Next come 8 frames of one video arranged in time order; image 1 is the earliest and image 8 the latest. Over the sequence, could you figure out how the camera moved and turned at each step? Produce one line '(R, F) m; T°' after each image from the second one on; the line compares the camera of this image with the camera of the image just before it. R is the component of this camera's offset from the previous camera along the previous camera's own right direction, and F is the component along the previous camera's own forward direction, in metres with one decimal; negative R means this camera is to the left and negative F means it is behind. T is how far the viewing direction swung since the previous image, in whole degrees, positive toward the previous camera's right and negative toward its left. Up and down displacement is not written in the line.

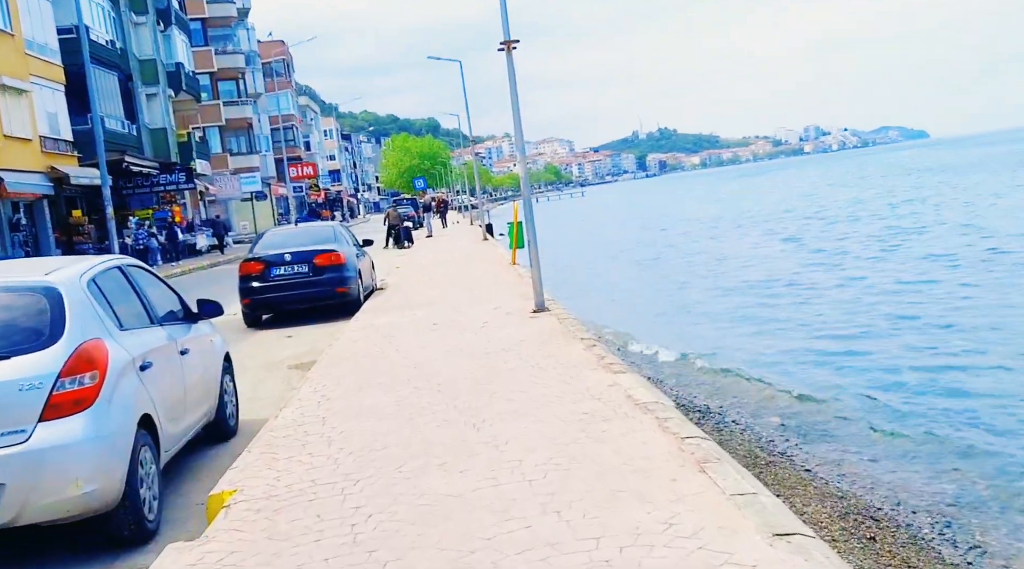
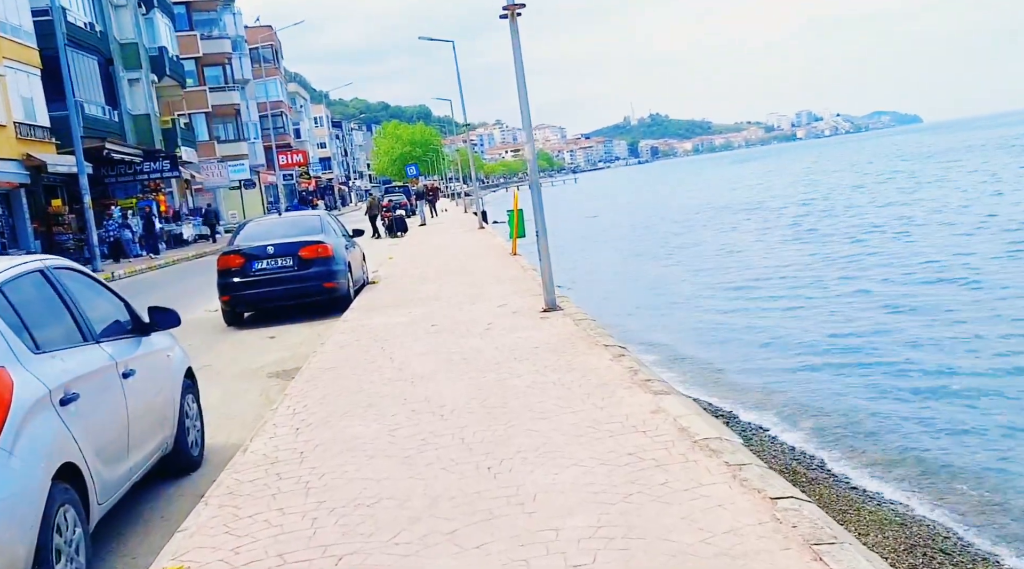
(-0.2, +1.2) m; 0°
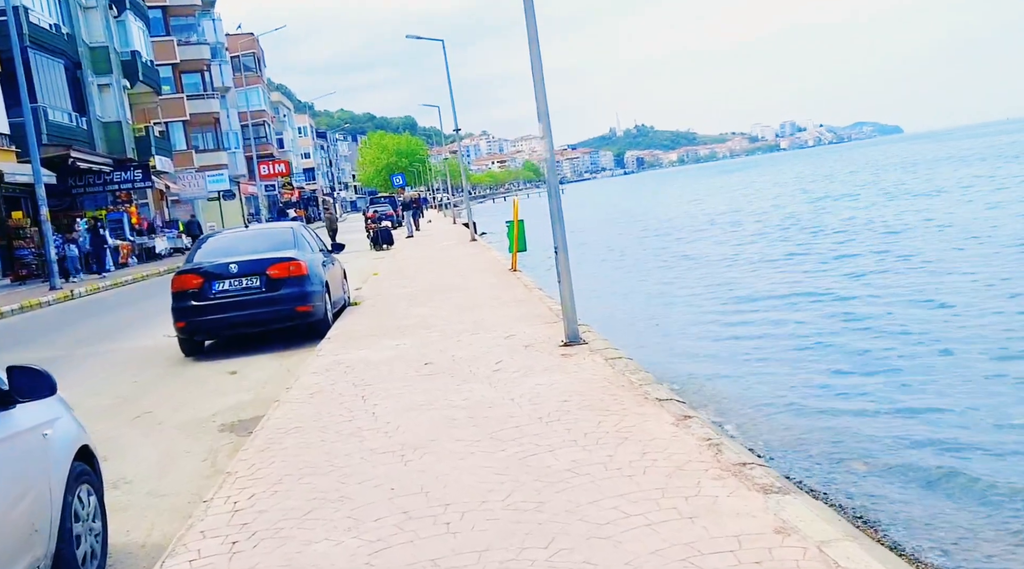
(-0.2, +1.8) m; +1°
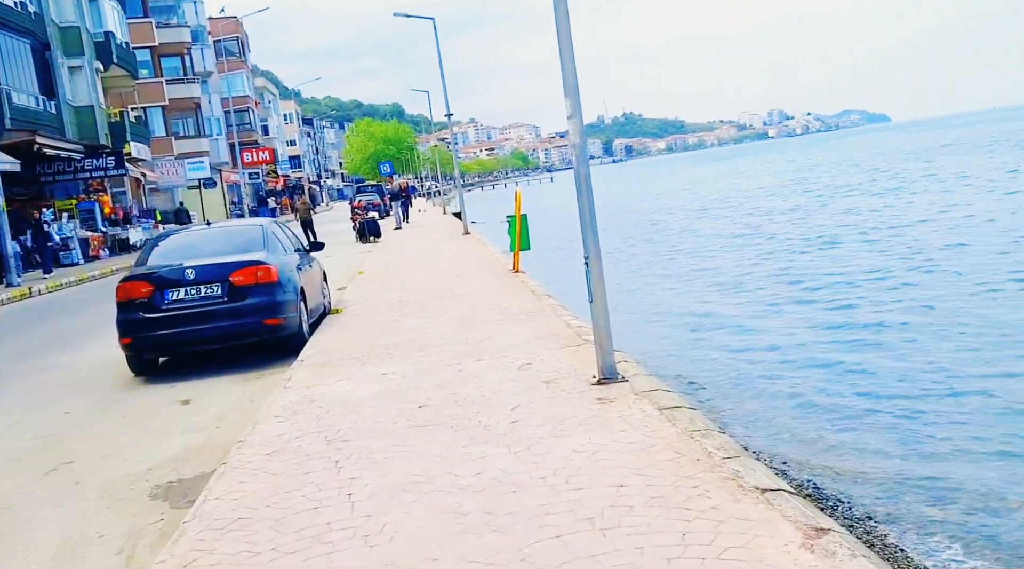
(-0.2, +1.8) m; +1°
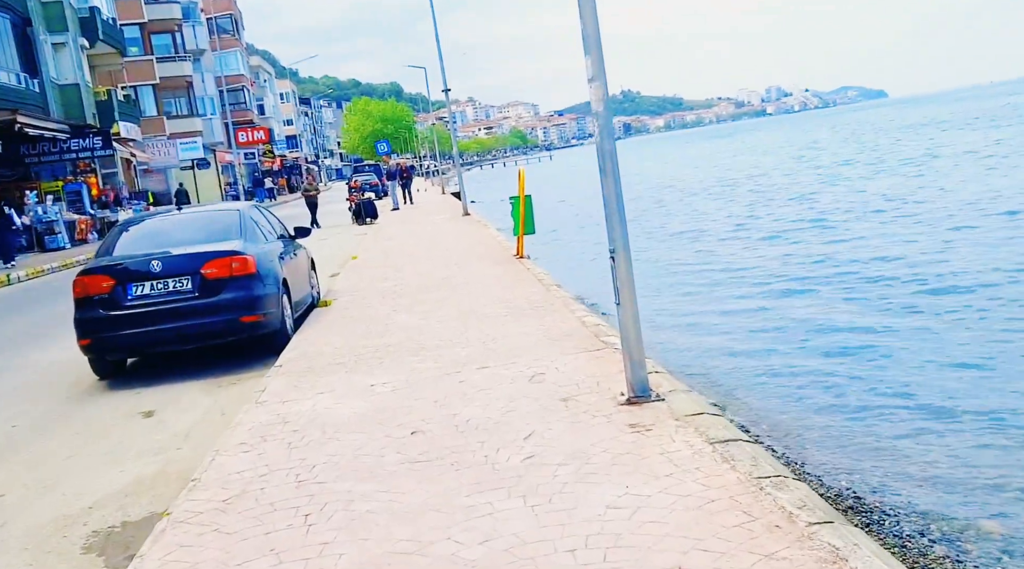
(-0.1, +1.1) m; 0°
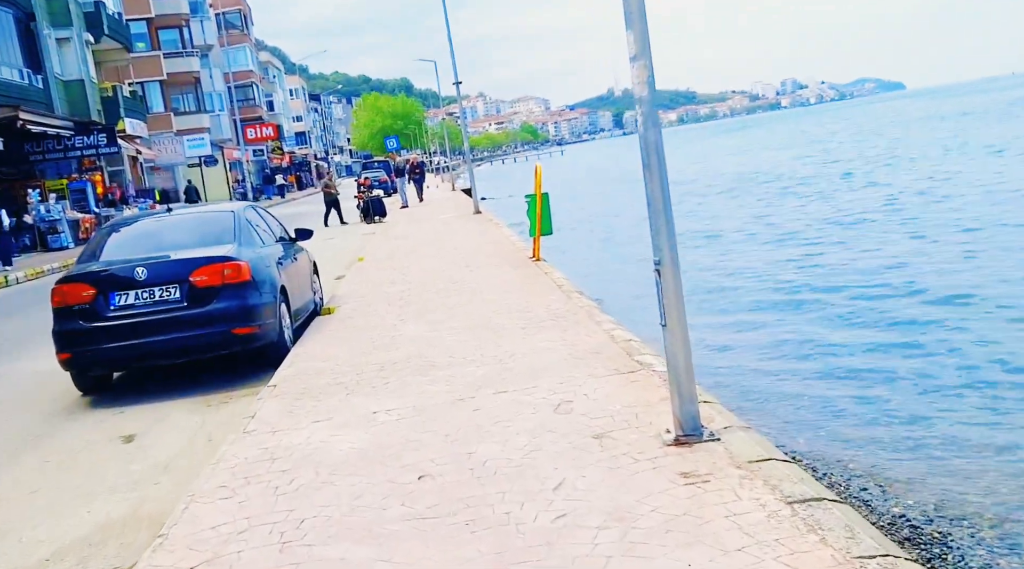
(-0.1, +0.8) m; -1°
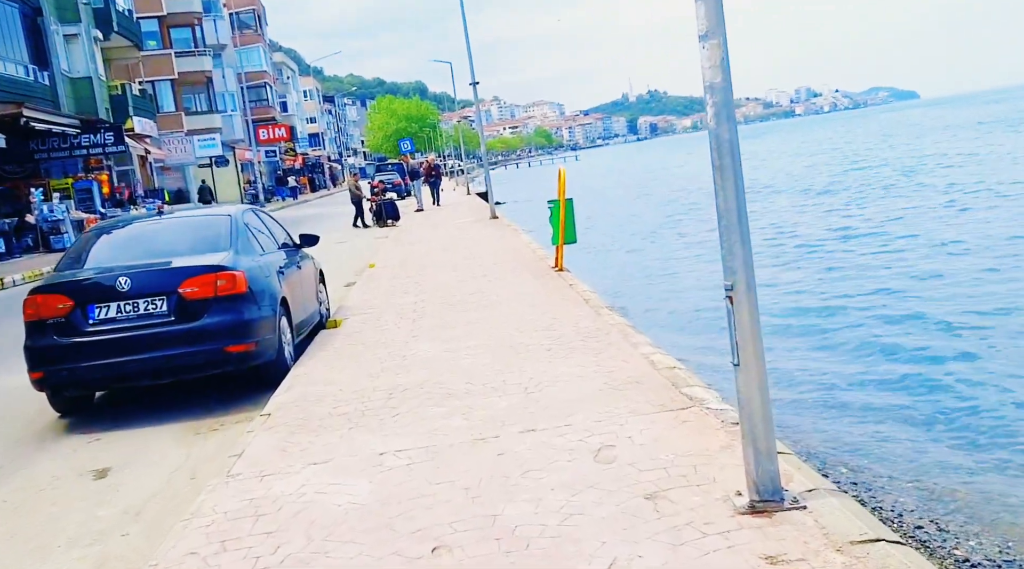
(-0.1, +0.8) m; -1°
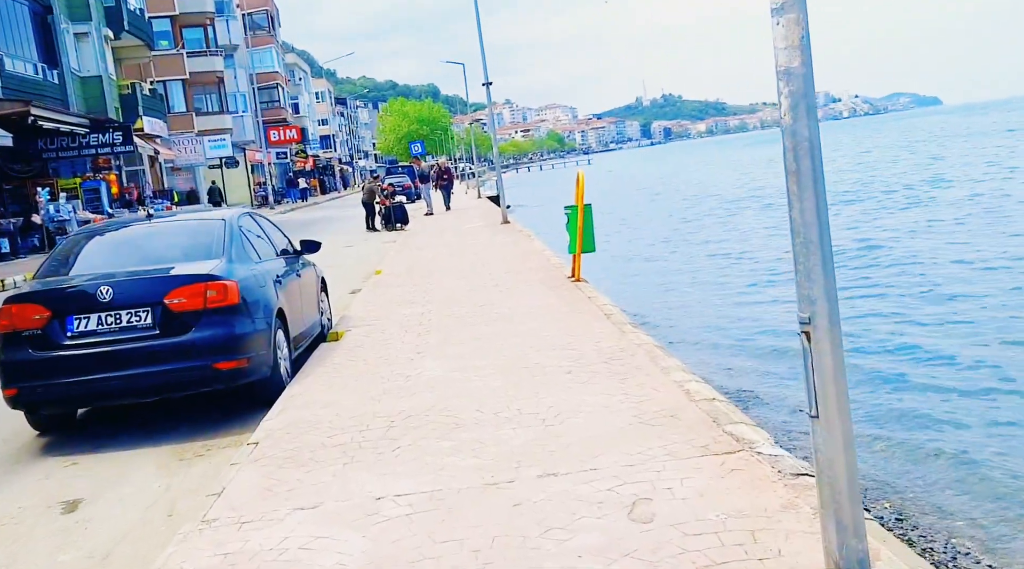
(0.0, +0.6) m; -1°
